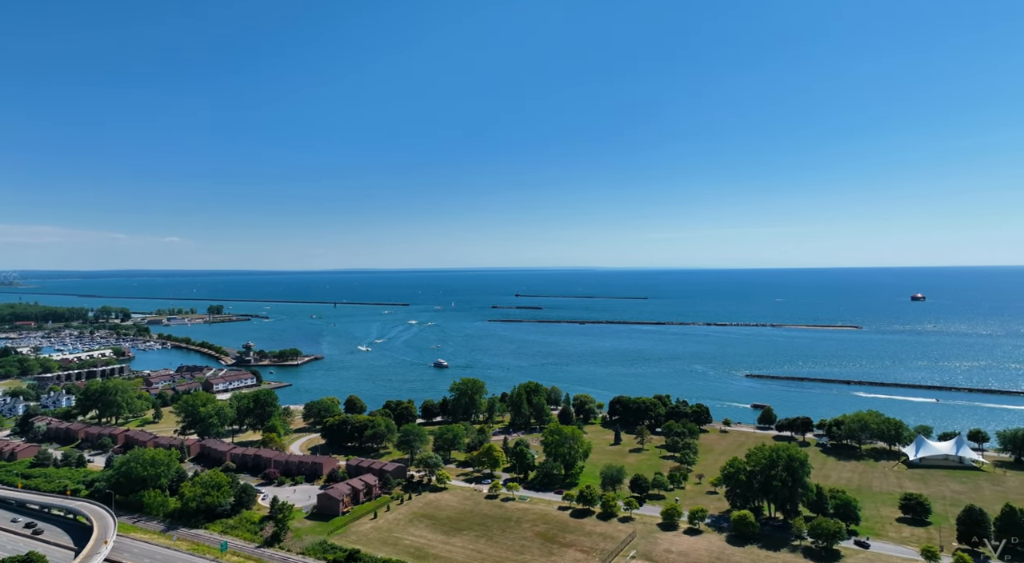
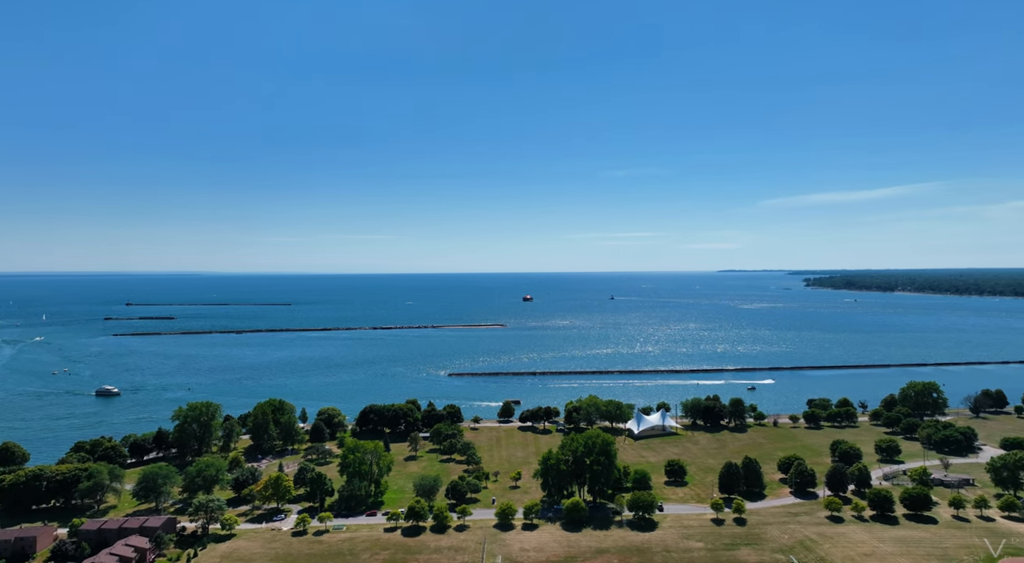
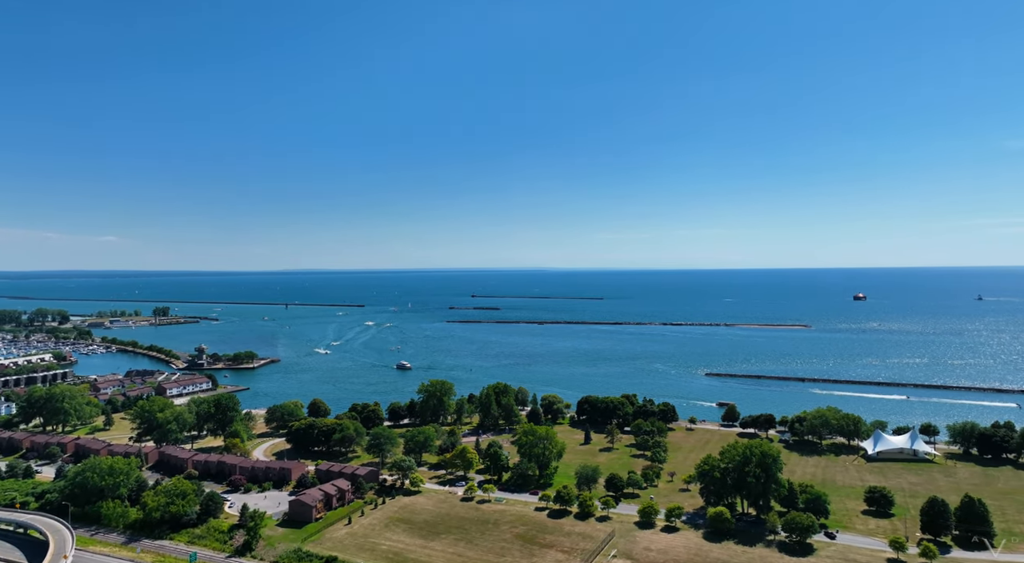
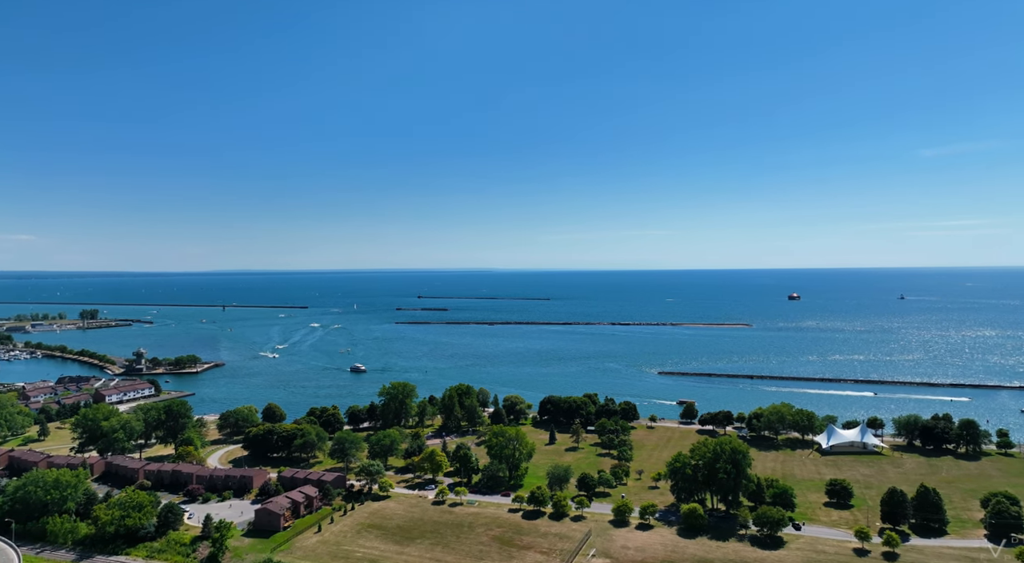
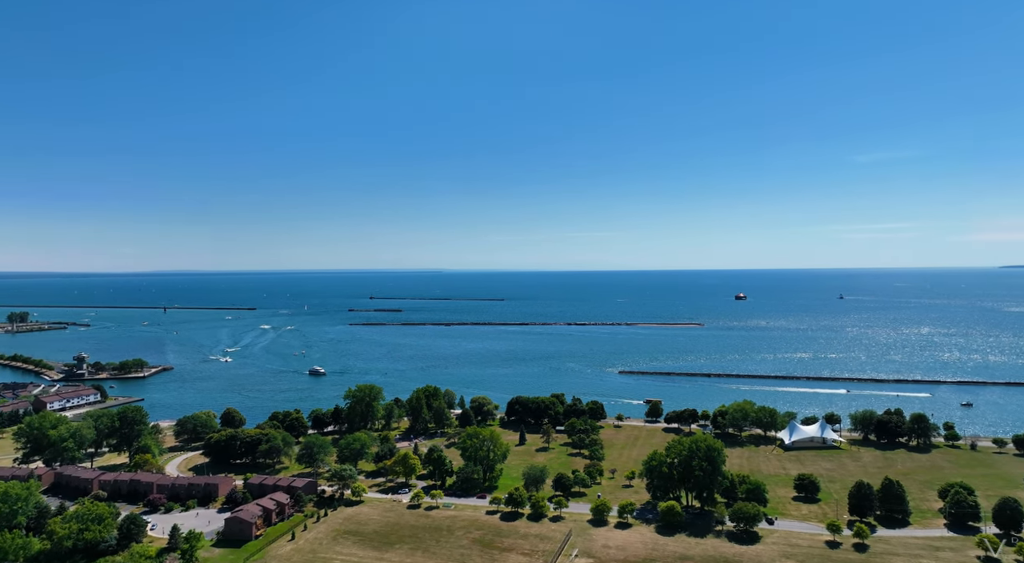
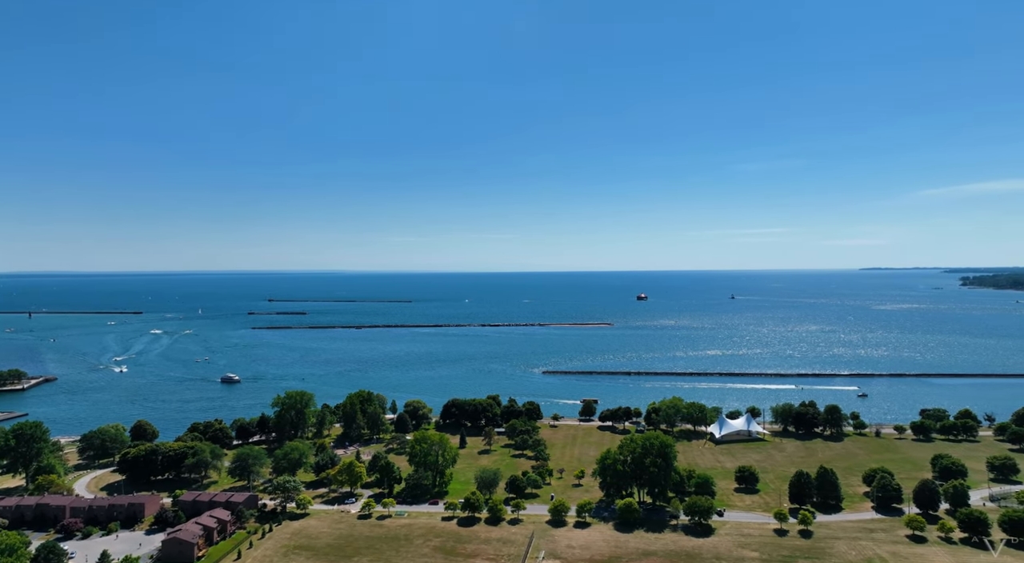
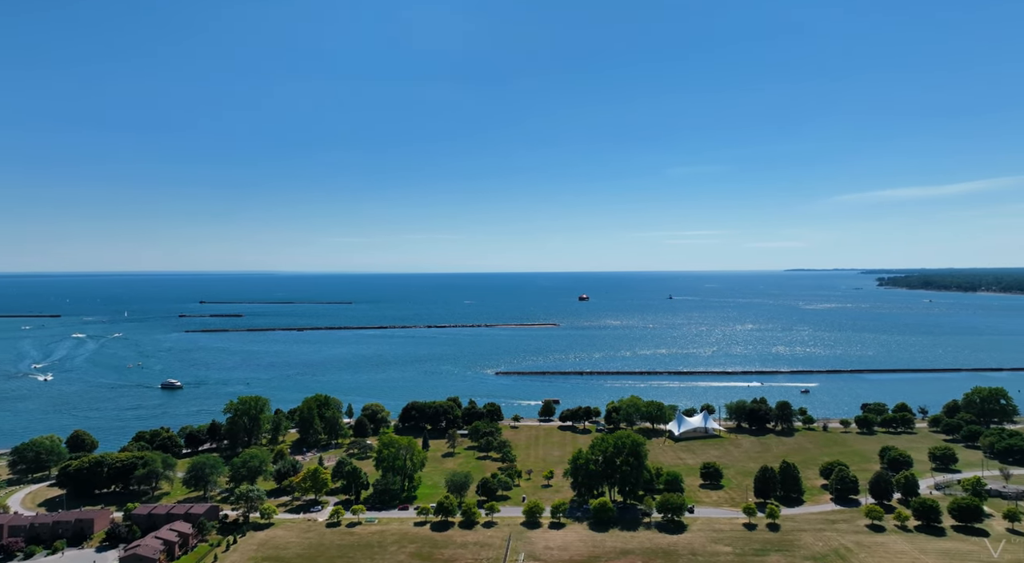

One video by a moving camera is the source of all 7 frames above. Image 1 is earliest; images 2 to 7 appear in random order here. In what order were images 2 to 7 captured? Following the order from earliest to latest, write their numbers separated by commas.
3, 4, 5, 6, 7, 2
